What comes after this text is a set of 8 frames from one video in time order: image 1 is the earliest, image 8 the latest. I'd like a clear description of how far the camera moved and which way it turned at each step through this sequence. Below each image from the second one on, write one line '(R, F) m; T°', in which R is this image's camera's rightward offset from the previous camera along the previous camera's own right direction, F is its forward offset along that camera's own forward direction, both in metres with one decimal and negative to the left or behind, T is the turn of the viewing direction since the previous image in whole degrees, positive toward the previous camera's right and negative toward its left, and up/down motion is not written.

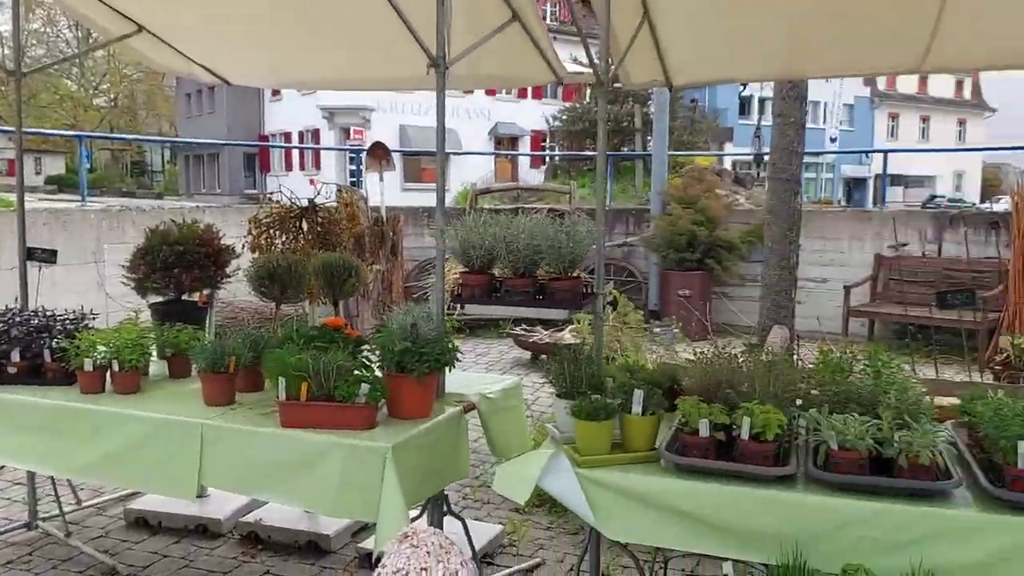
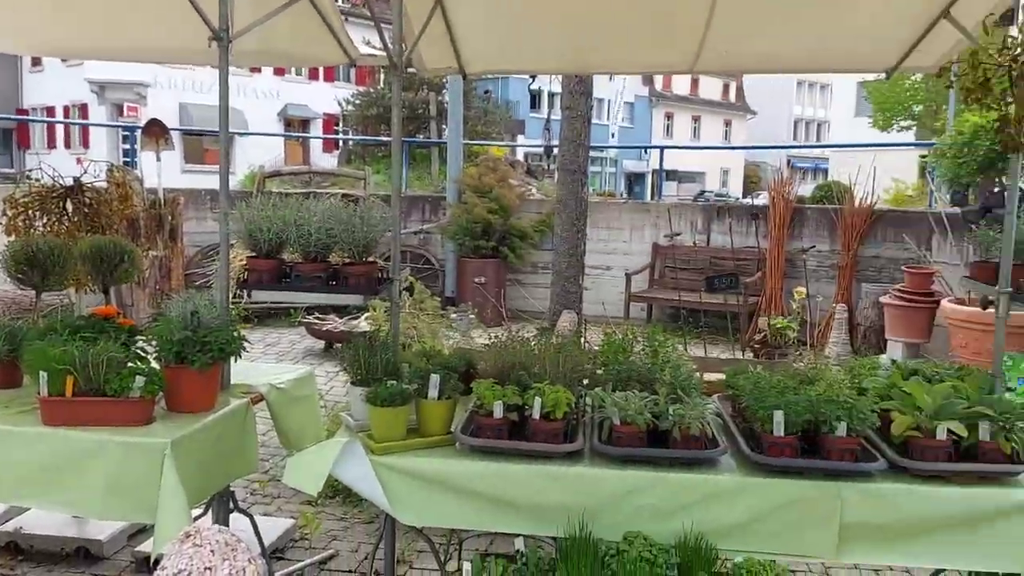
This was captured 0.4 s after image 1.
(0.0, 0.0) m; +13°
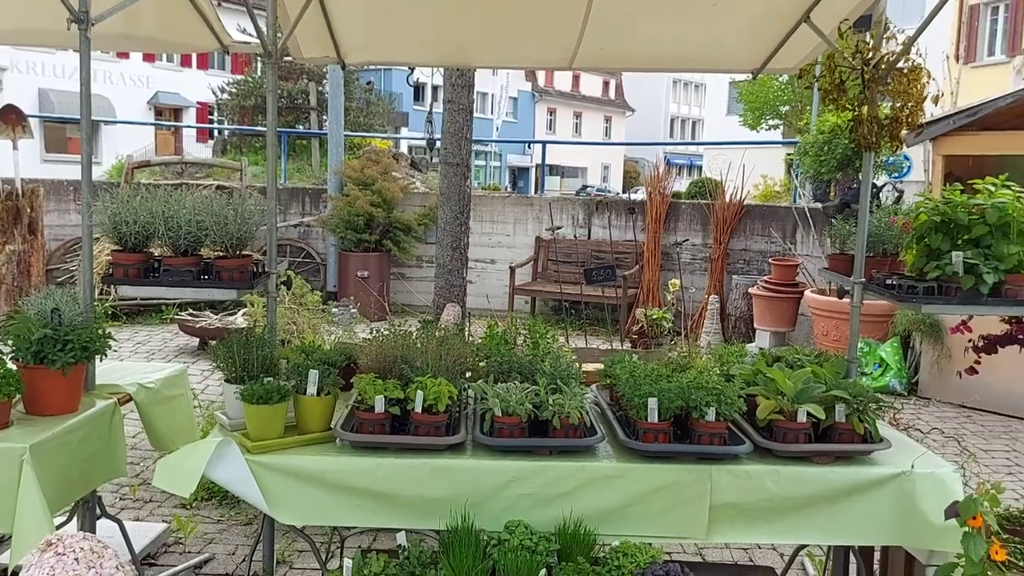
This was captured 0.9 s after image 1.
(0.0, 0.0) m; +7°
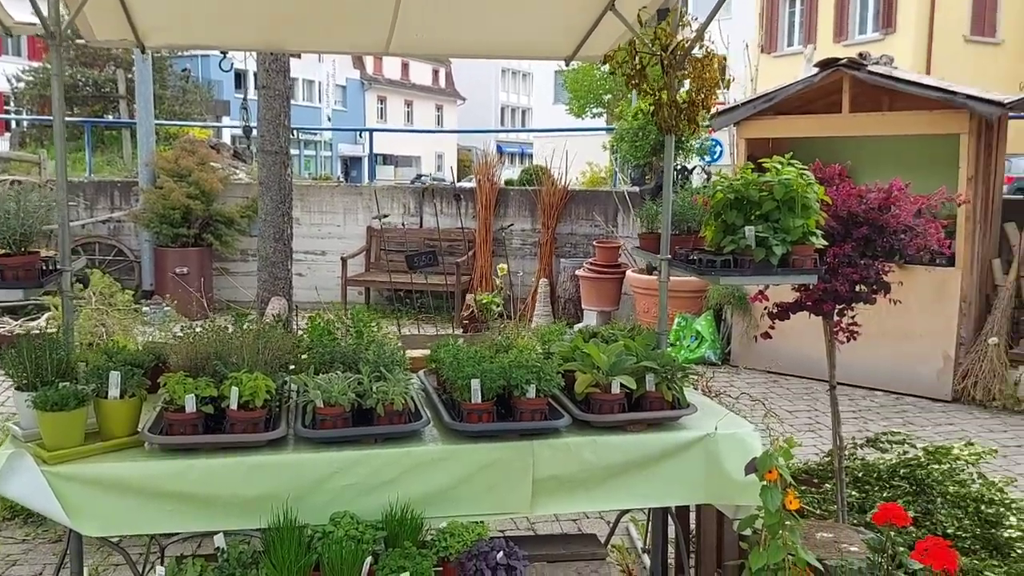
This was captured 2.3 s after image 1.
(+0.1, 0.0) m; +10°
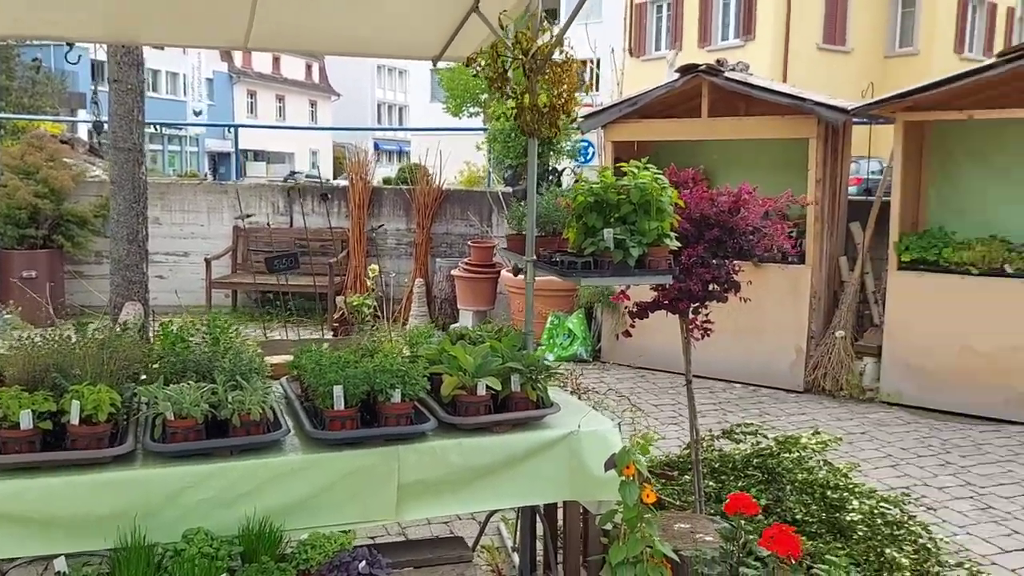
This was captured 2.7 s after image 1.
(+0.1, 0.0) m; +8°
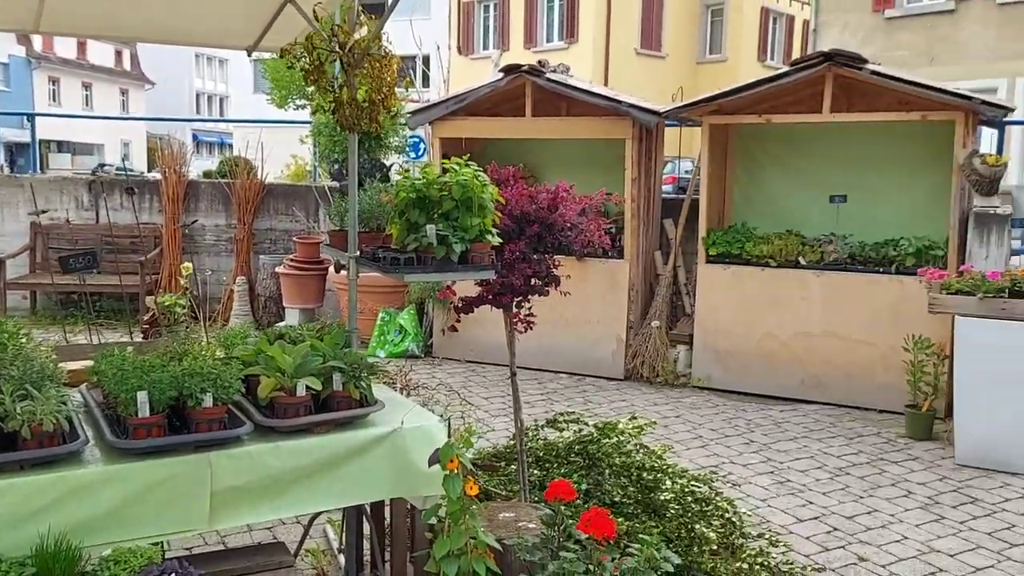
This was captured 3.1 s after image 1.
(0.0, 0.0) m; +11°
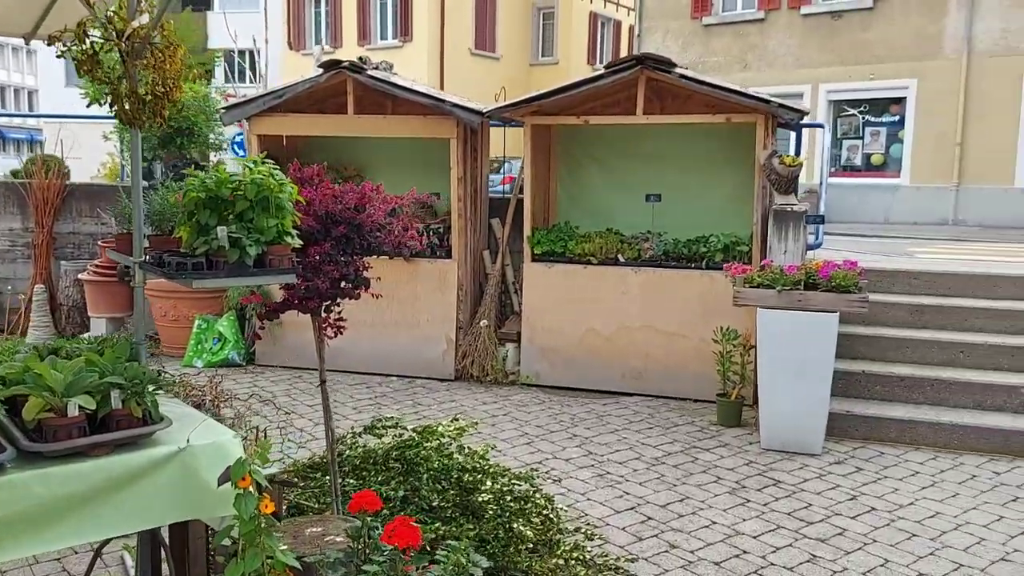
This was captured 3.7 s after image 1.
(+0.1, +0.1) m; +10°
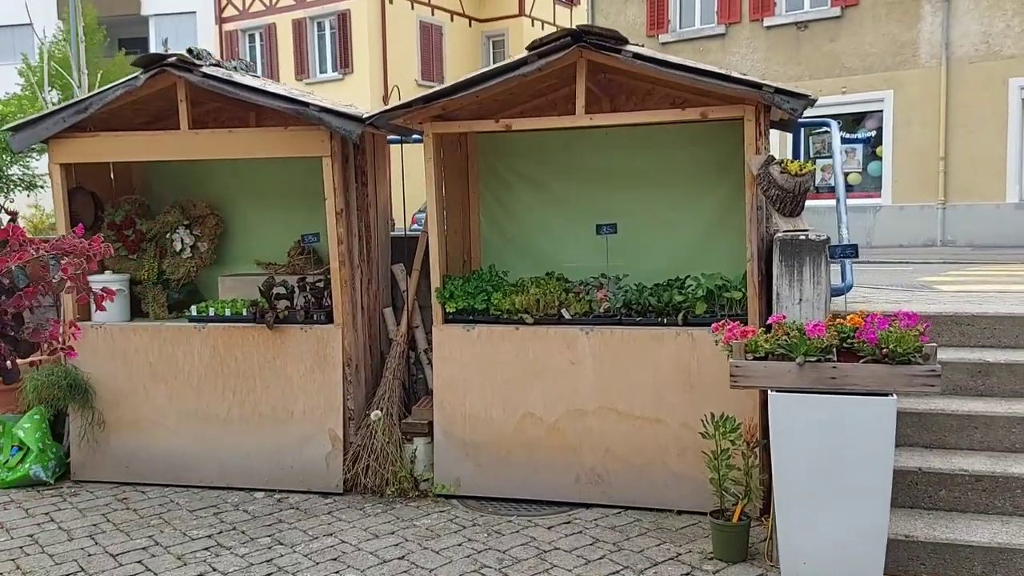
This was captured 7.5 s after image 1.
(+0.4, +1.9) m; +2°
